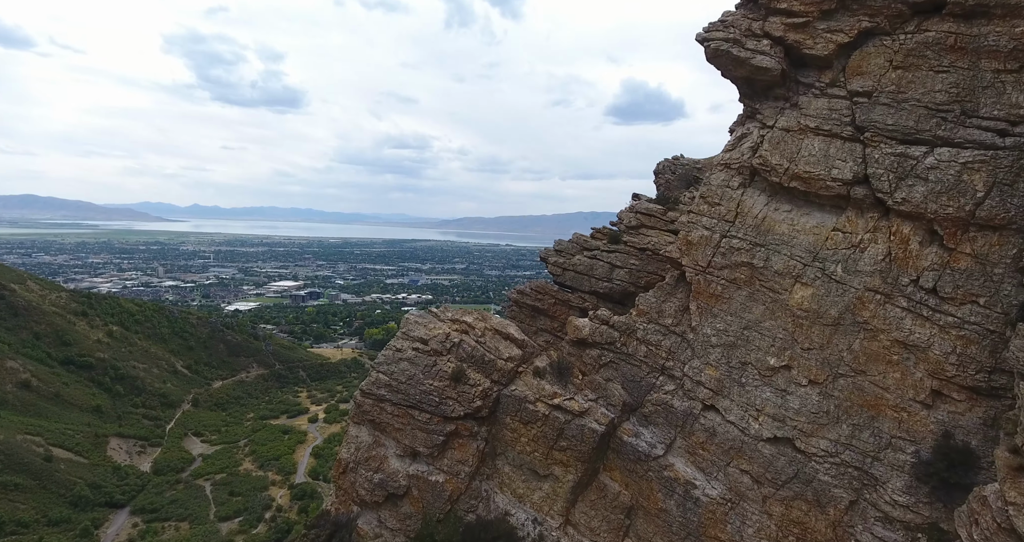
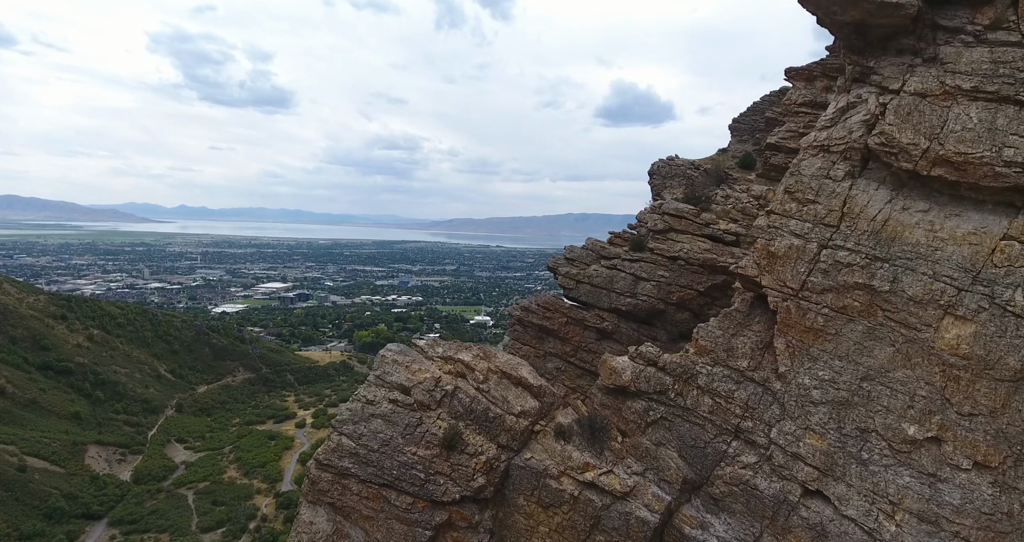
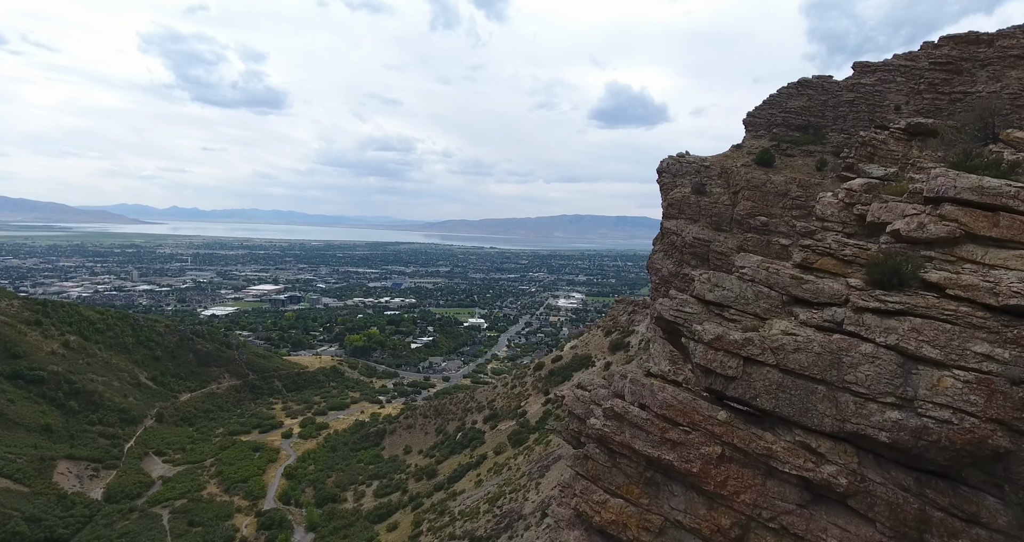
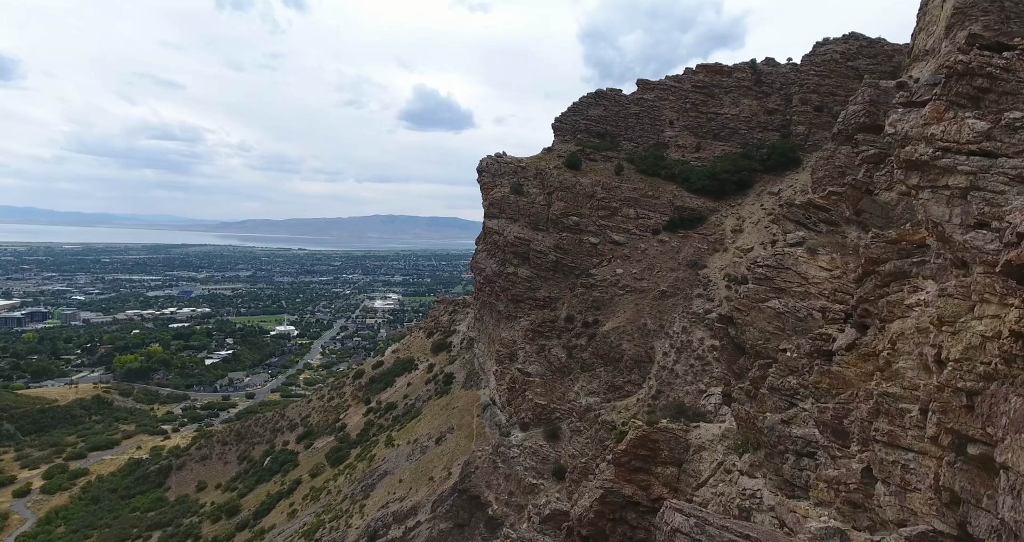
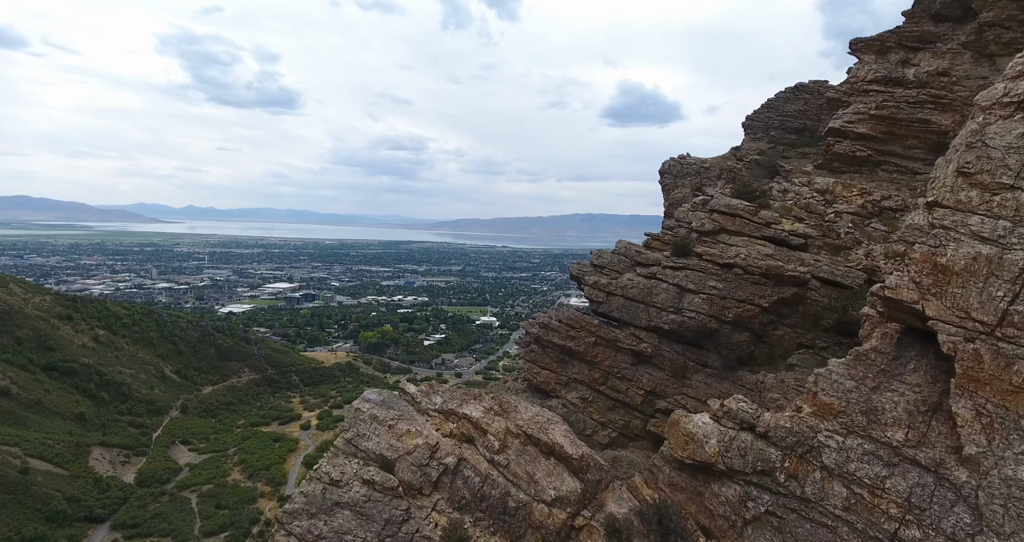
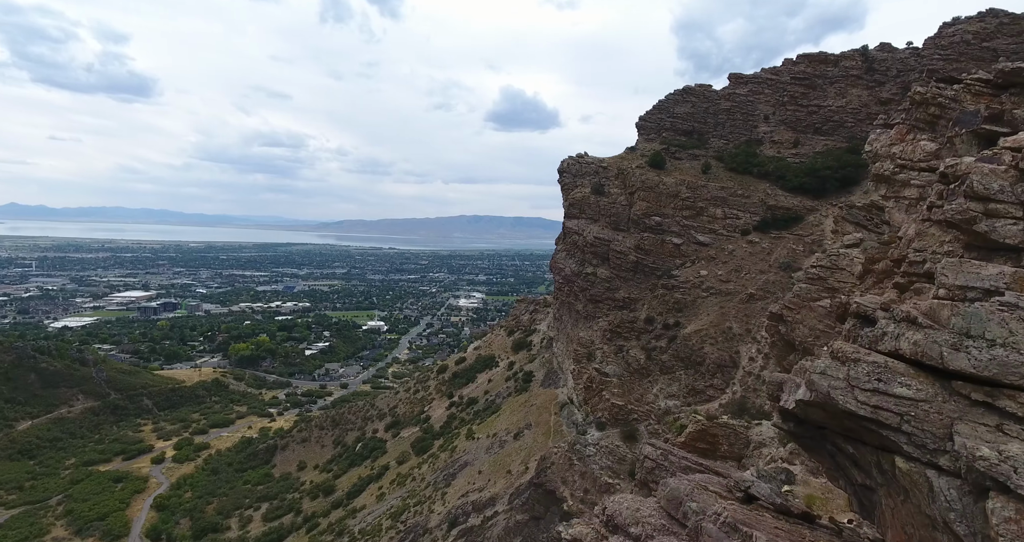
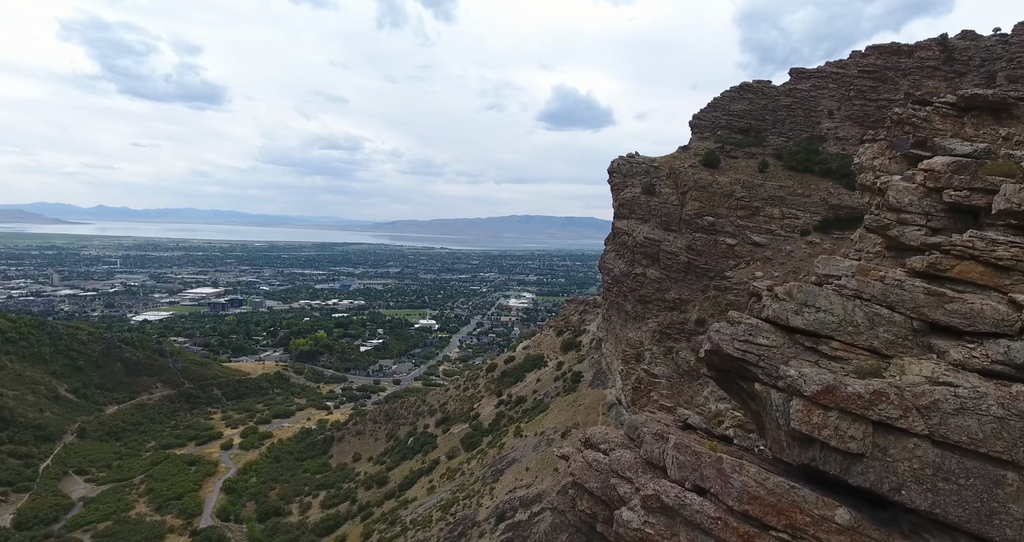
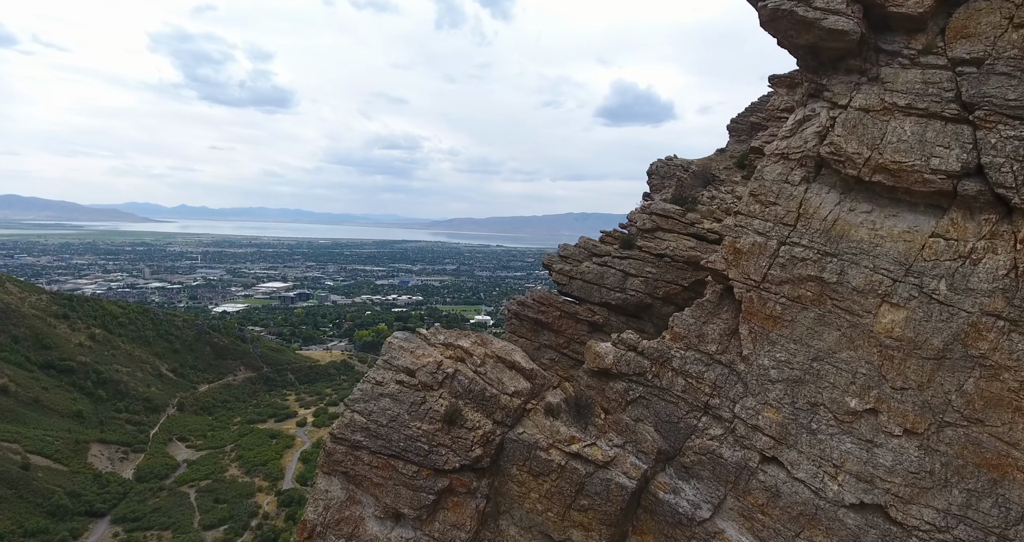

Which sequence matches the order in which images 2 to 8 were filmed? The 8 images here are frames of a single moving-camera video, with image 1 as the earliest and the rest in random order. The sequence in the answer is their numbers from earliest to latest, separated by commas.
8, 2, 5, 3, 7, 6, 4
